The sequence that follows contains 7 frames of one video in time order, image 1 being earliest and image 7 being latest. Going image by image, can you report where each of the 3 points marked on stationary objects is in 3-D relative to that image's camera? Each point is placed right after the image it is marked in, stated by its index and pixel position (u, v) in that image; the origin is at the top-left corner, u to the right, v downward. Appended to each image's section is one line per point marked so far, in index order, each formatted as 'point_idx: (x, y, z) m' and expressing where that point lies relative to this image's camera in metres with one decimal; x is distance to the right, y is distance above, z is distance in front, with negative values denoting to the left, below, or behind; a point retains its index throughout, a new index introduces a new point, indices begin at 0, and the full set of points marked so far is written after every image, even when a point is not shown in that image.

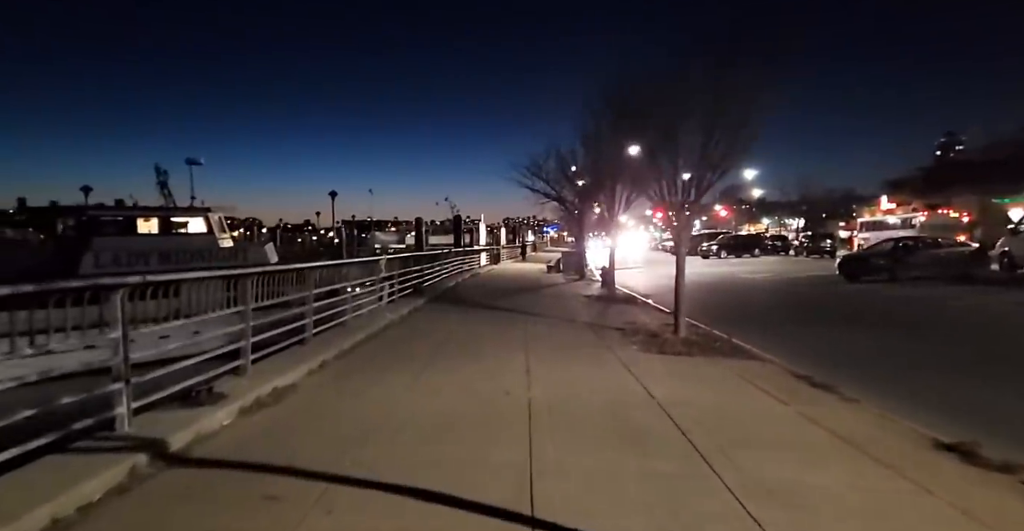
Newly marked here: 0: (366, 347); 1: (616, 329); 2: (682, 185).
0: (-3.0, -1.7, +9.3) m
1: (+2.5, -1.6, +11.1) m
2: (+3.7, +1.7, +10.1) m
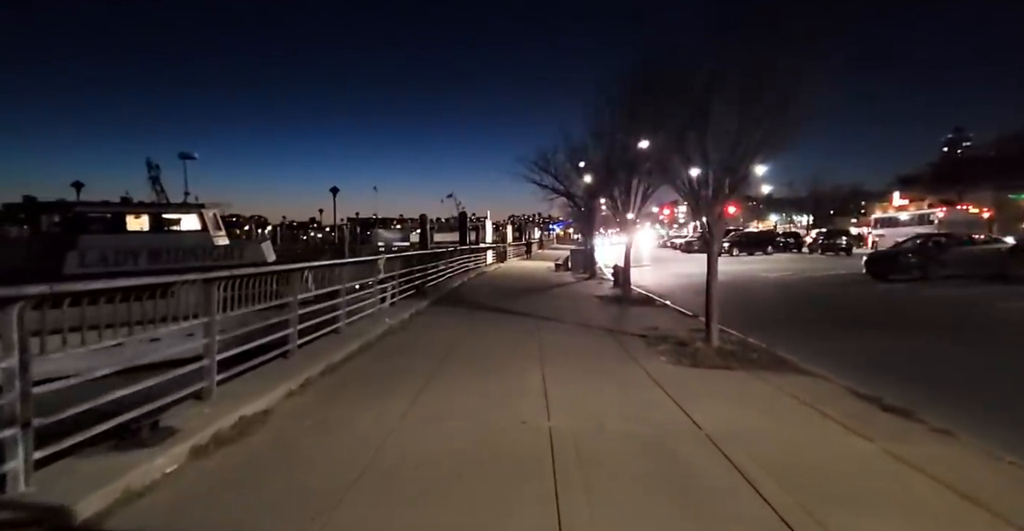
0: (-2.8, -1.7, +8.3) m
1: (+2.8, -1.6, +10.0) m
2: (+3.9, +1.7, +9.0) m
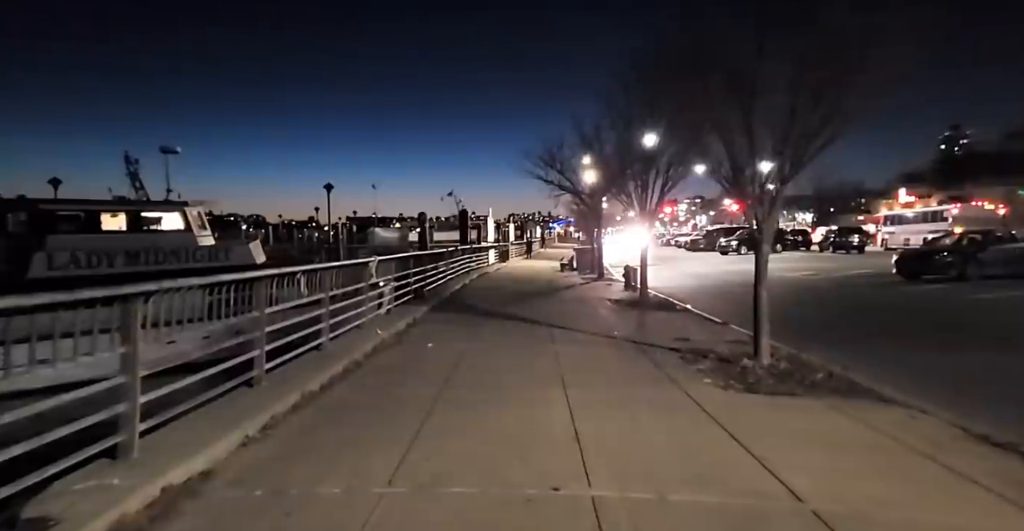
0: (-2.6, -1.8, +6.9) m
1: (+3.0, -1.6, +8.6) m
2: (+4.1, +1.6, +7.6) m
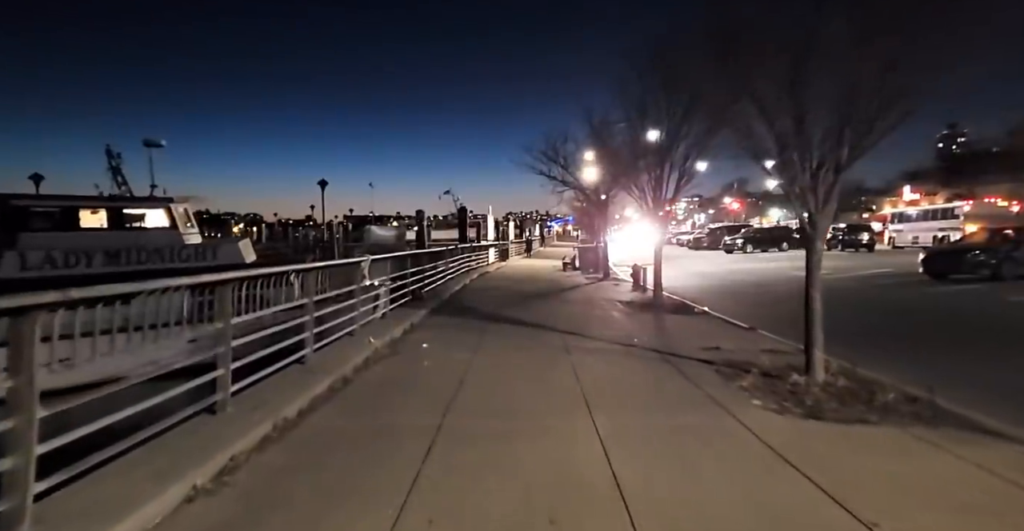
0: (-2.4, -1.8, +5.9) m
1: (+3.2, -1.7, +7.6) m
2: (+4.3, +1.6, +6.6) m
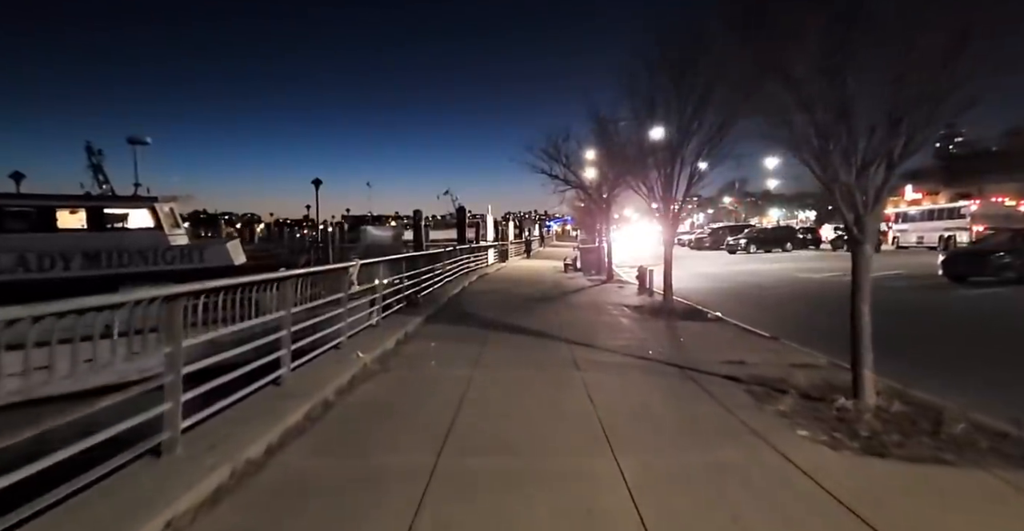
0: (-2.3, -1.9, +5.0) m
1: (+3.2, -1.7, +6.8) m
2: (+4.3, +1.5, +5.8) m
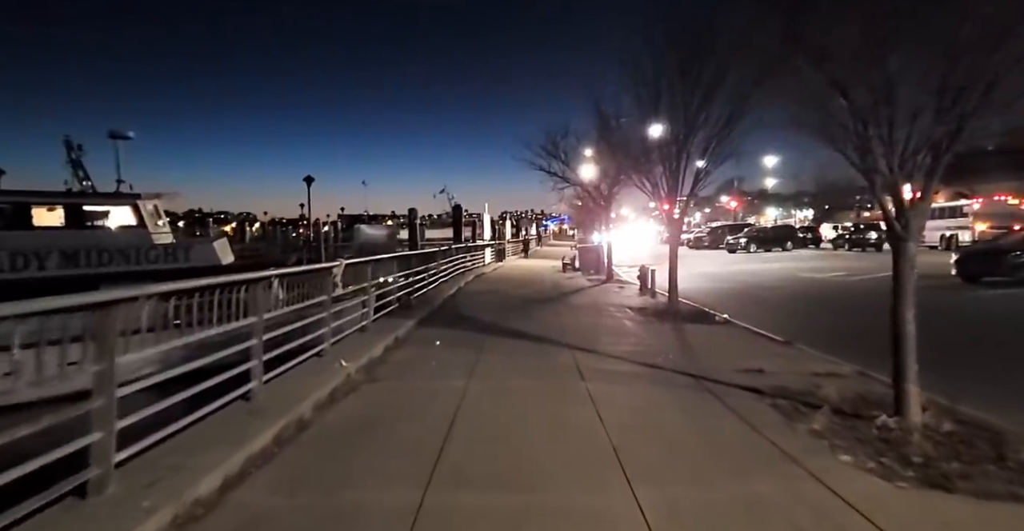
0: (-2.3, -1.9, +4.4) m
1: (+3.2, -1.8, +6.1) m
2: (+4.3, +1.5, +5.2) m
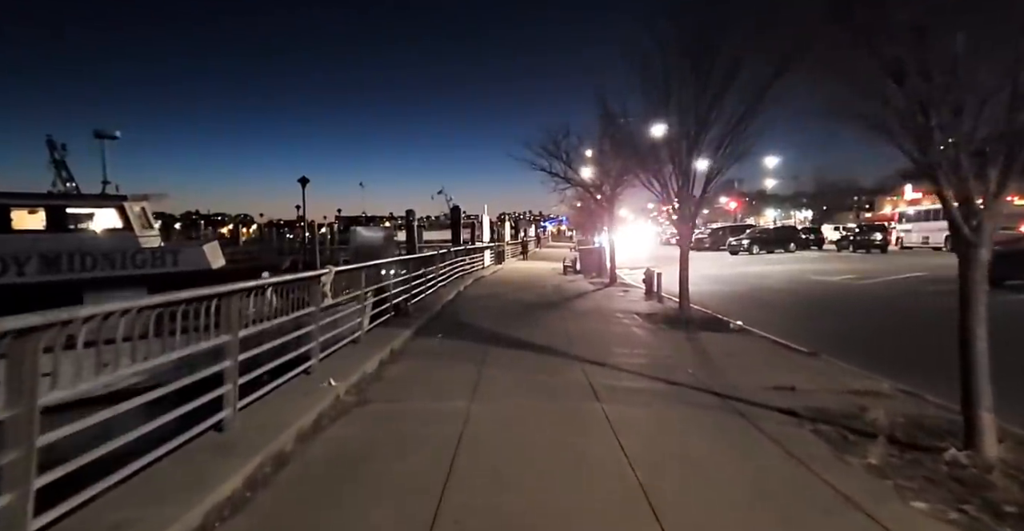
0: (-2.2, -2.0, +3.7) m
1: (+3.3, -1.9, +5.5) m
2: (+4.4, +1.4, +4.5) m
